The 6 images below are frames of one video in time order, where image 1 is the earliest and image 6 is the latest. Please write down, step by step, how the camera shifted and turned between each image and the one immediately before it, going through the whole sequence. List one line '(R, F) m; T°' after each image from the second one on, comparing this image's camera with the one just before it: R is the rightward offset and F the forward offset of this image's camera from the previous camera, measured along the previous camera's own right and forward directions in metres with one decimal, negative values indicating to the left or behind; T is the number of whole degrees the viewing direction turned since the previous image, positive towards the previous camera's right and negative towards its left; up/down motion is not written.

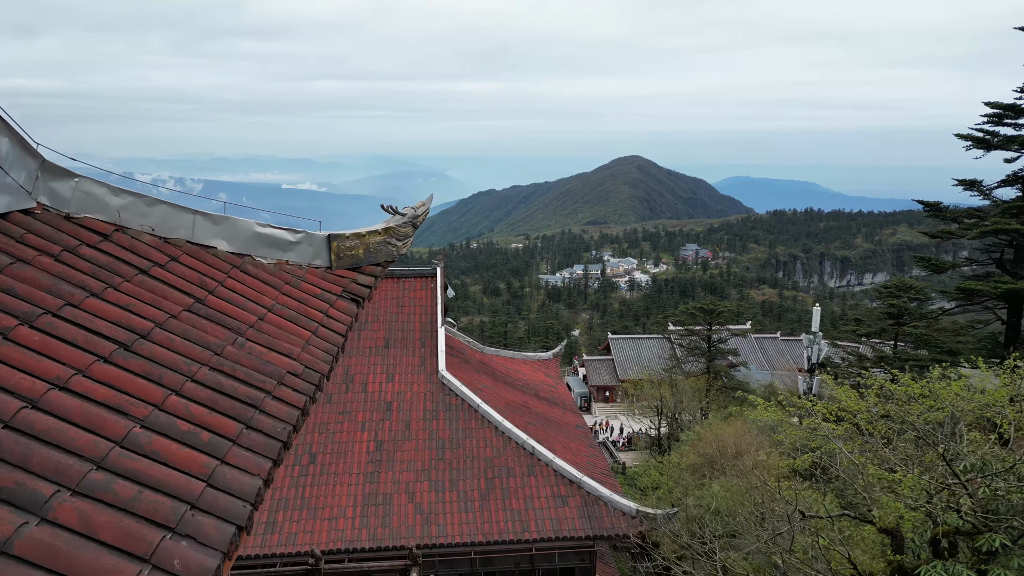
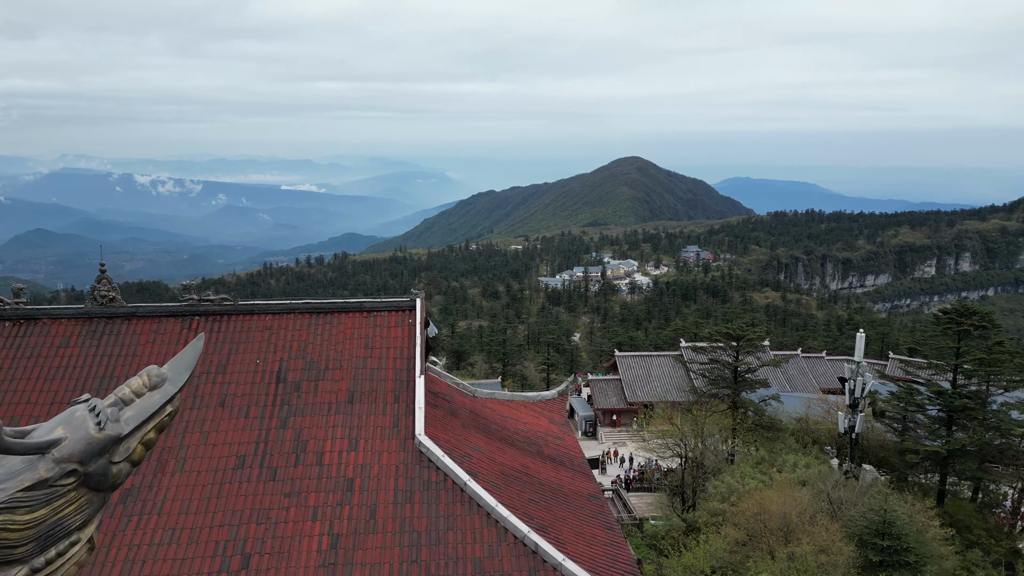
(0.0, +2.5) m; 0°
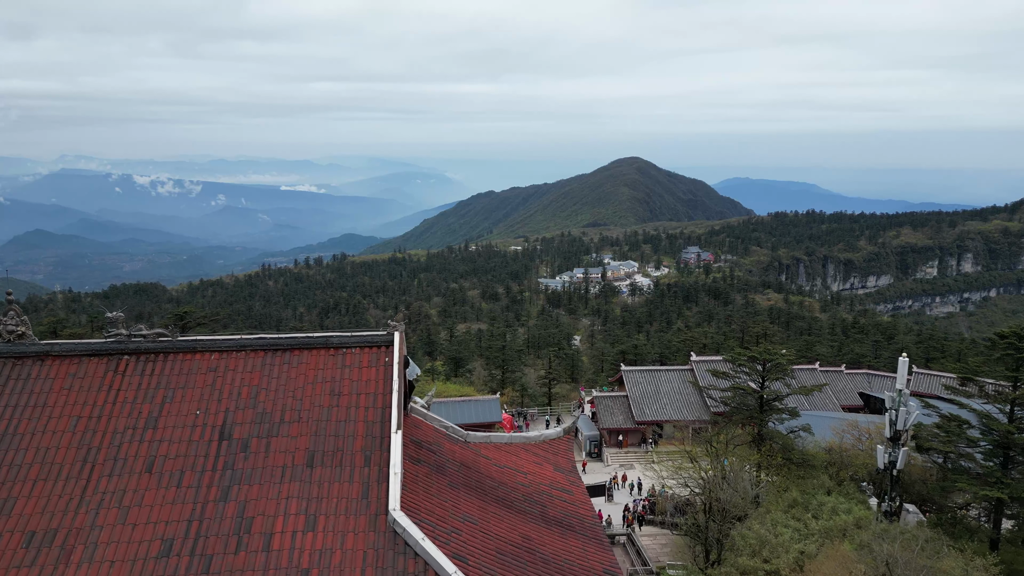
(0.0, +1.8) m; 0°
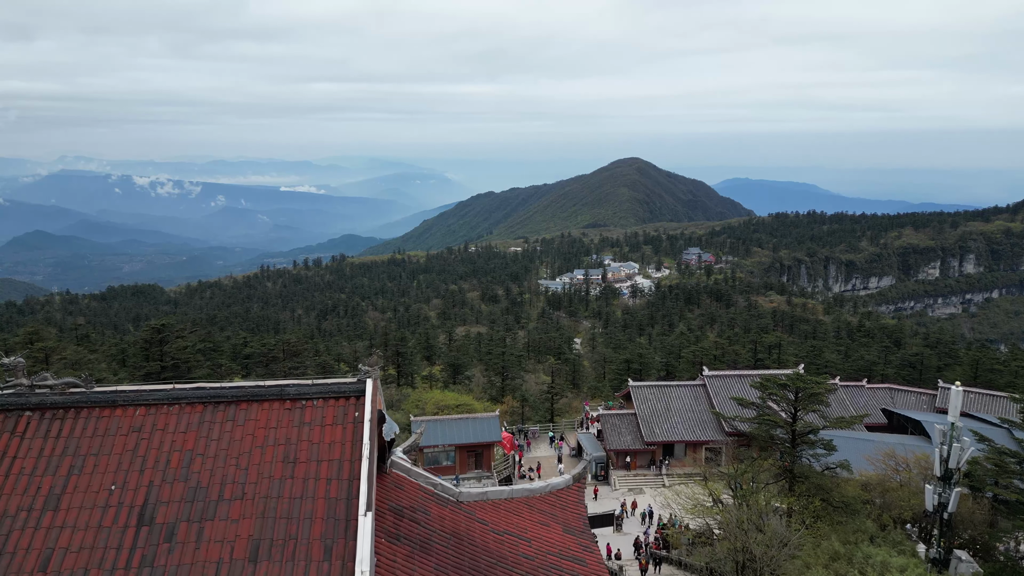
(0.0, +1.7) m; 0°
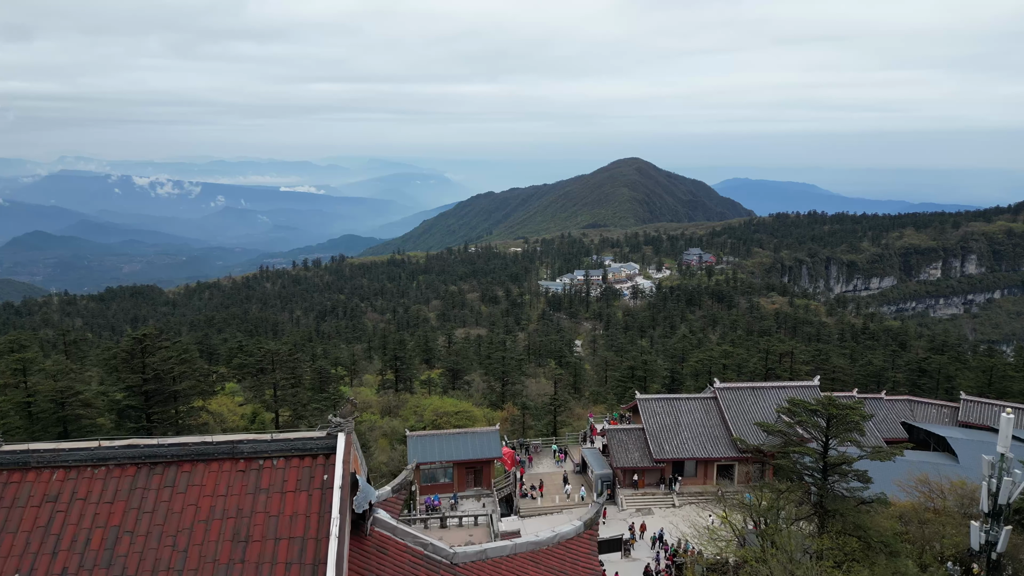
(0.0, +1.3) m; 0°
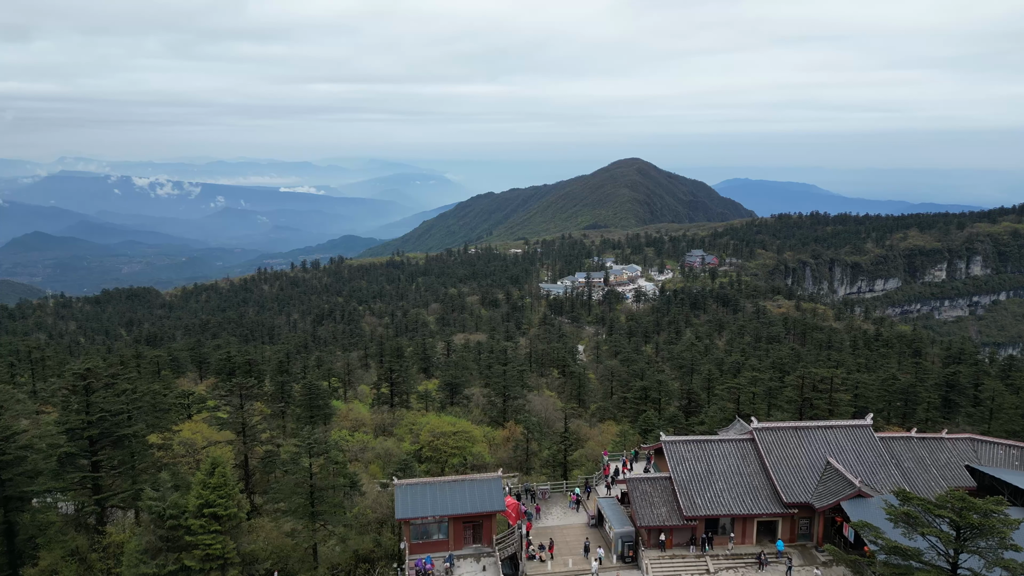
(-0.2, +3.4) m; 0°
